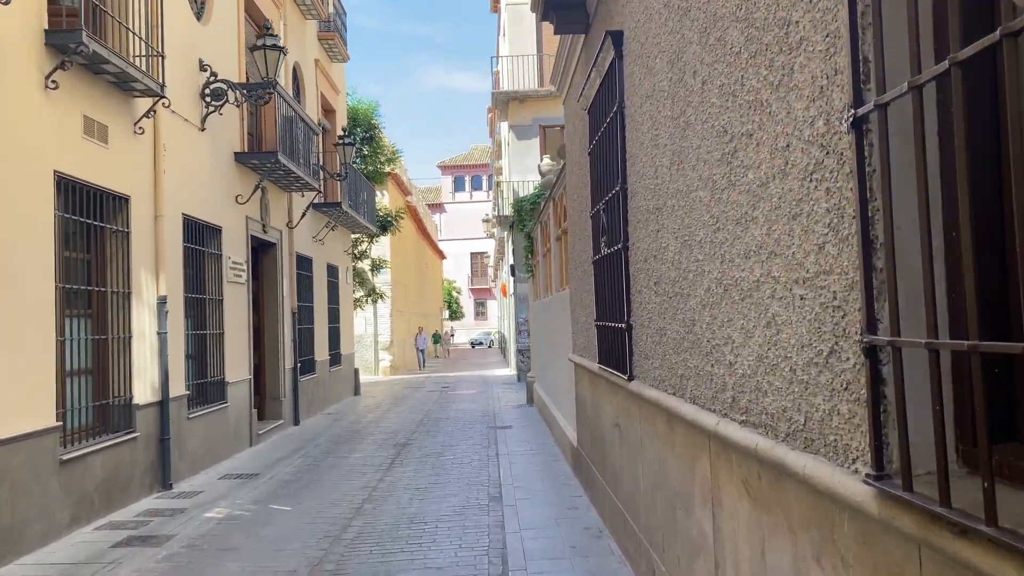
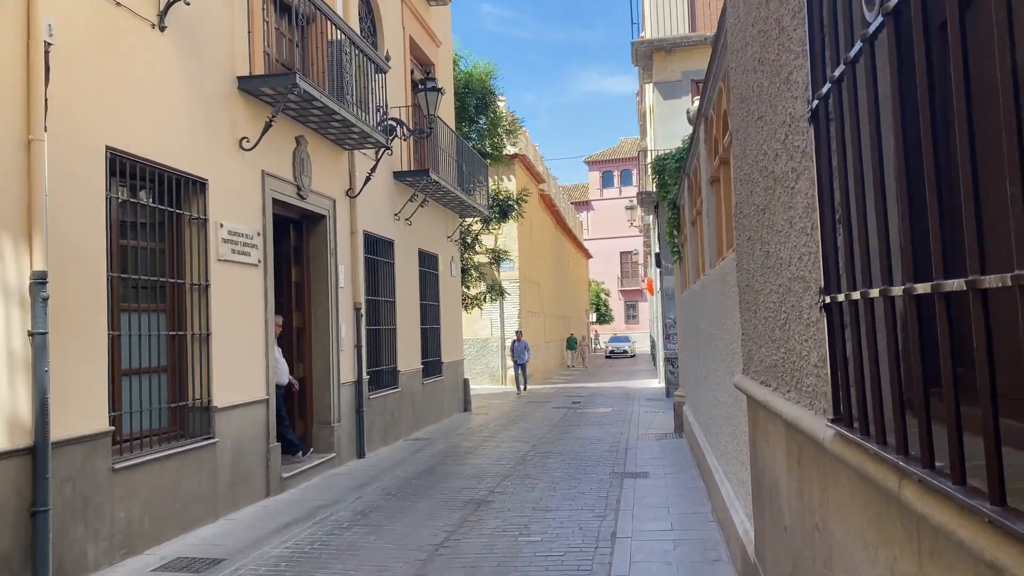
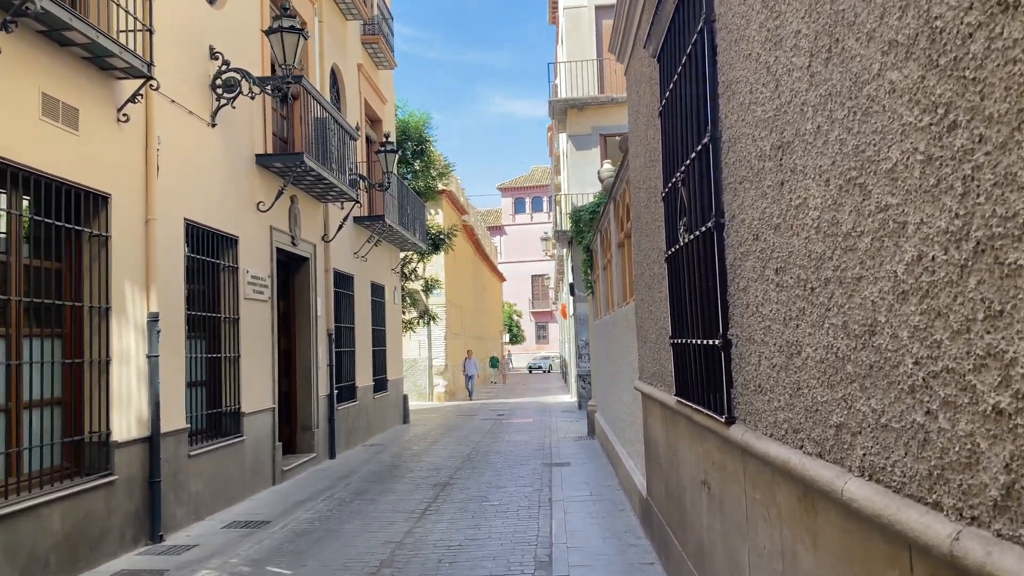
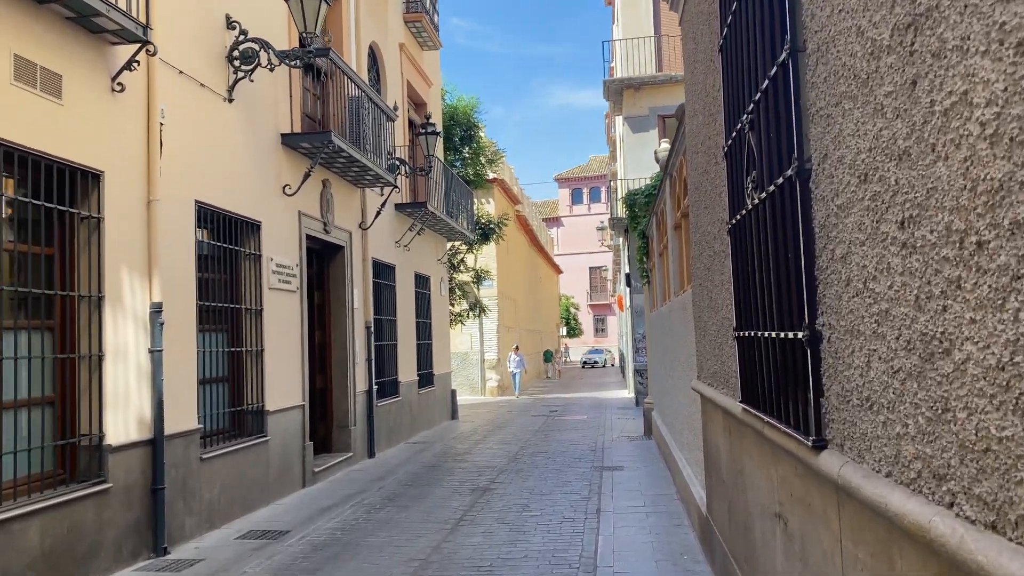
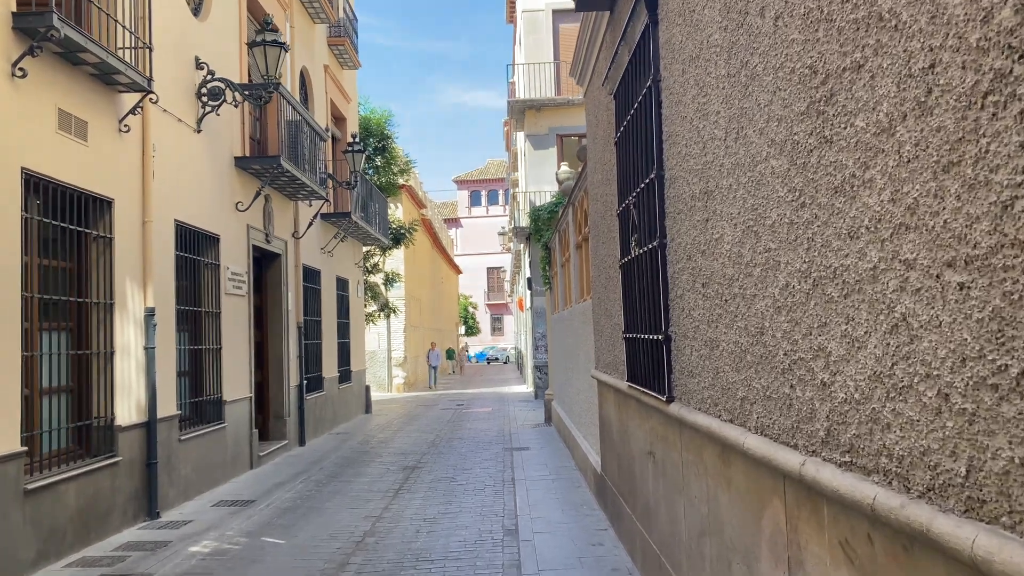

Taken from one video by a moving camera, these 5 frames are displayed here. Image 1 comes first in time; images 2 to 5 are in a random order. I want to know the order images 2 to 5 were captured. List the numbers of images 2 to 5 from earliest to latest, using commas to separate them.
5, 3, 4, 2
